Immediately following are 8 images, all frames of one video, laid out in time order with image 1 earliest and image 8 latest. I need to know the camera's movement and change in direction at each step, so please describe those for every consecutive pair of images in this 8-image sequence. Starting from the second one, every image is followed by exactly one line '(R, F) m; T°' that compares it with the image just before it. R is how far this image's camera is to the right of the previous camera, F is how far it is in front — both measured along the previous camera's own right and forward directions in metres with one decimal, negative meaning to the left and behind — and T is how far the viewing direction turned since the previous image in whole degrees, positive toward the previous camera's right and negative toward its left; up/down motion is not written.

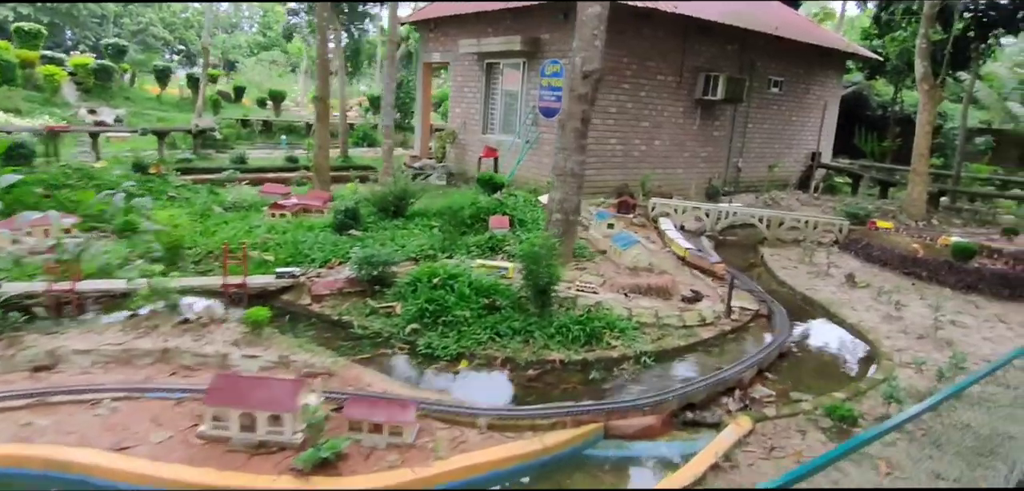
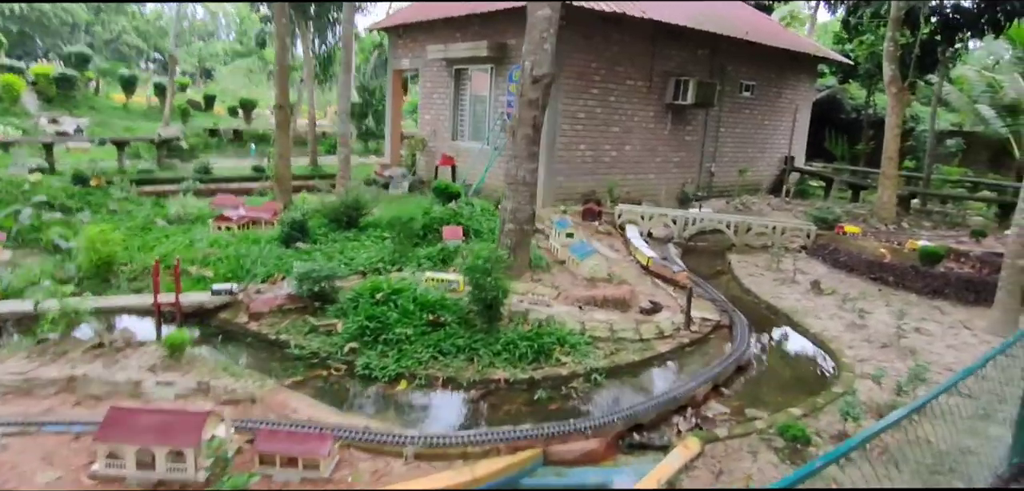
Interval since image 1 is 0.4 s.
(+0.4, +0.3) m; +1°
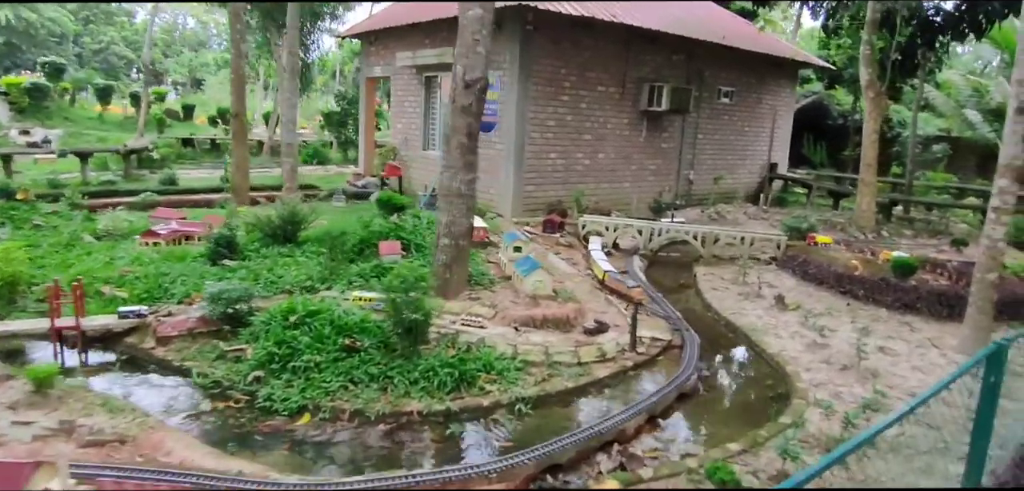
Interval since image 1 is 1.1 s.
(+0.6, +0.4) m; 0°
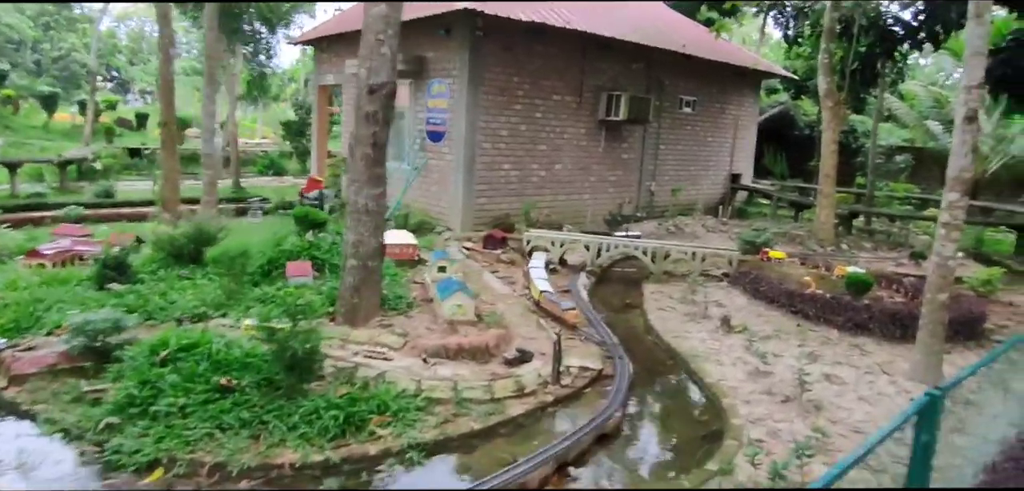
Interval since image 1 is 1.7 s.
(+0.6, +0.6) m; +2°
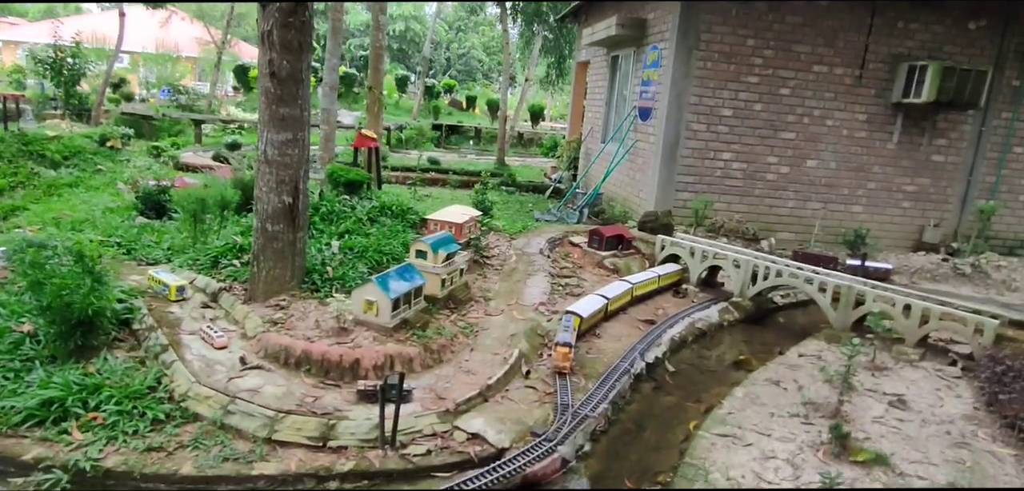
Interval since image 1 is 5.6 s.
(+2.5, +2.7) m; -32°
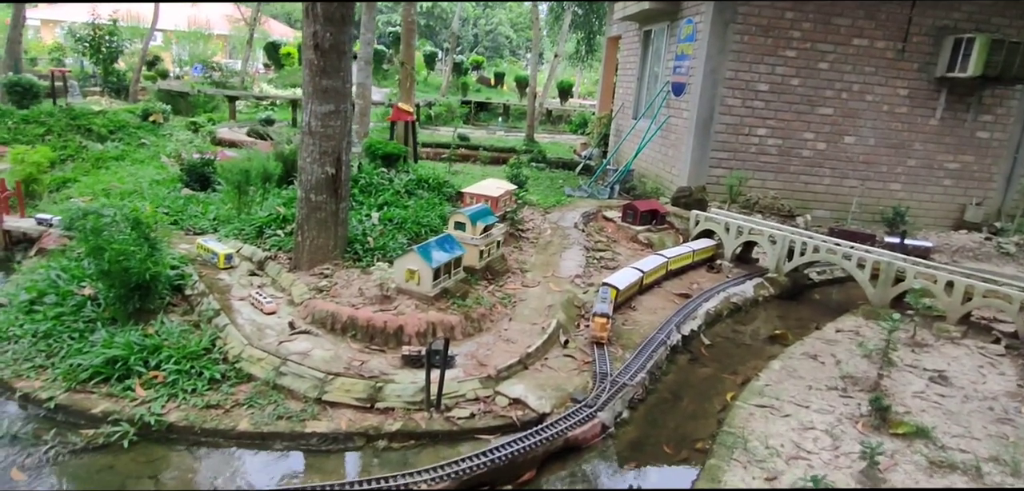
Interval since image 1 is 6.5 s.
(-0.1, -0.1) m; -2°
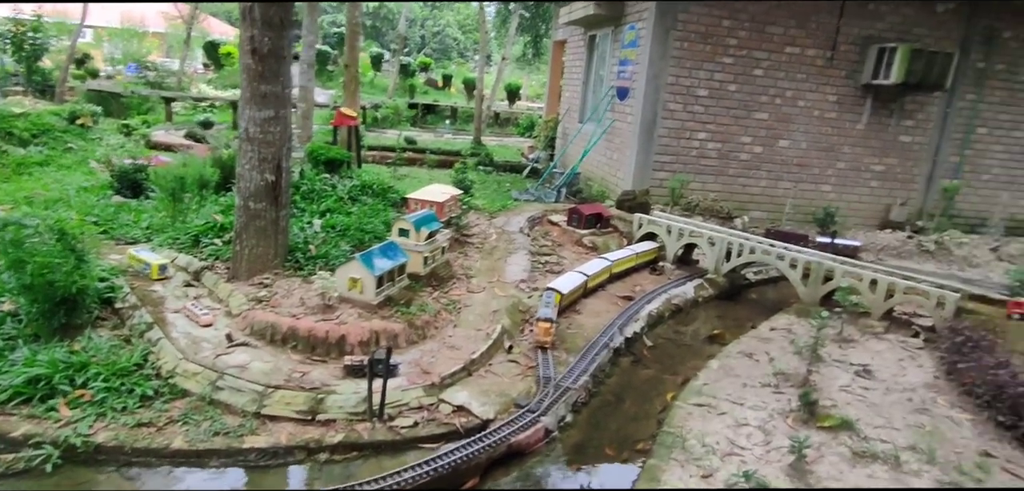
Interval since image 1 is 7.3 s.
(+0.1, 0.0) m; +4°
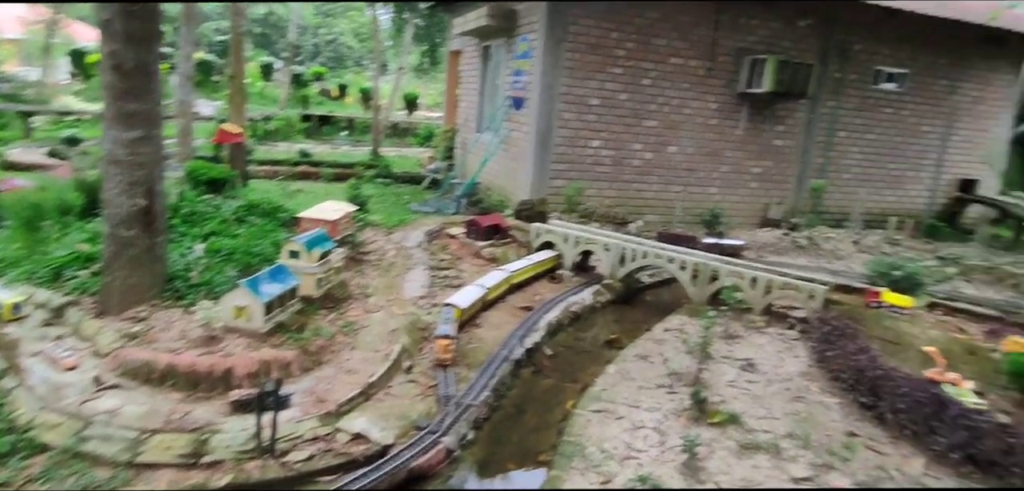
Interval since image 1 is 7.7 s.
(+0.1, 0.0) m; +8°
